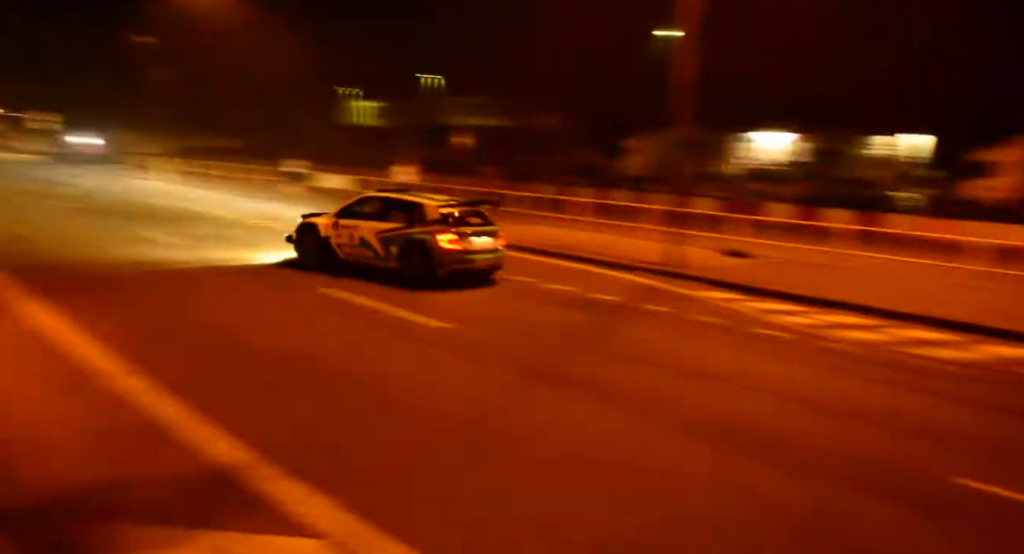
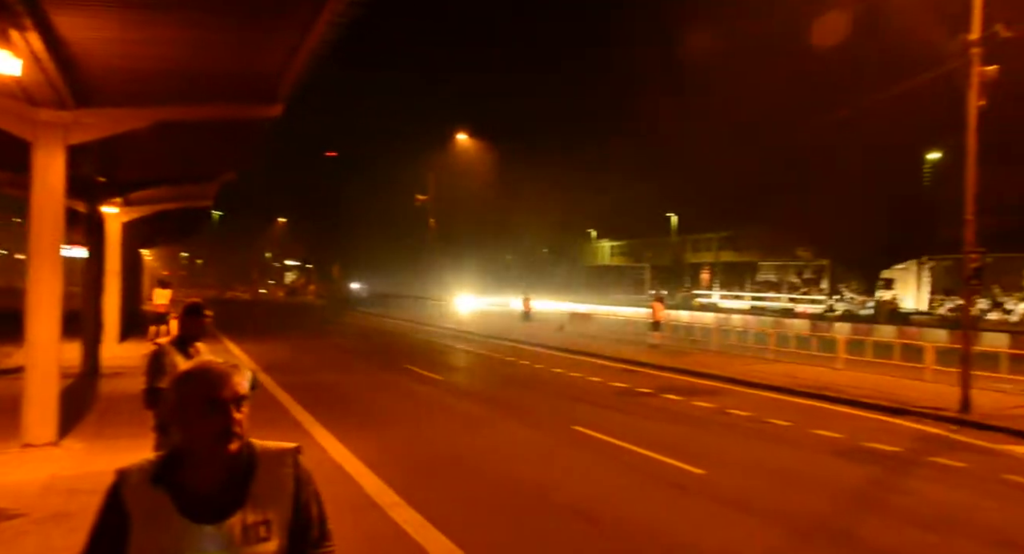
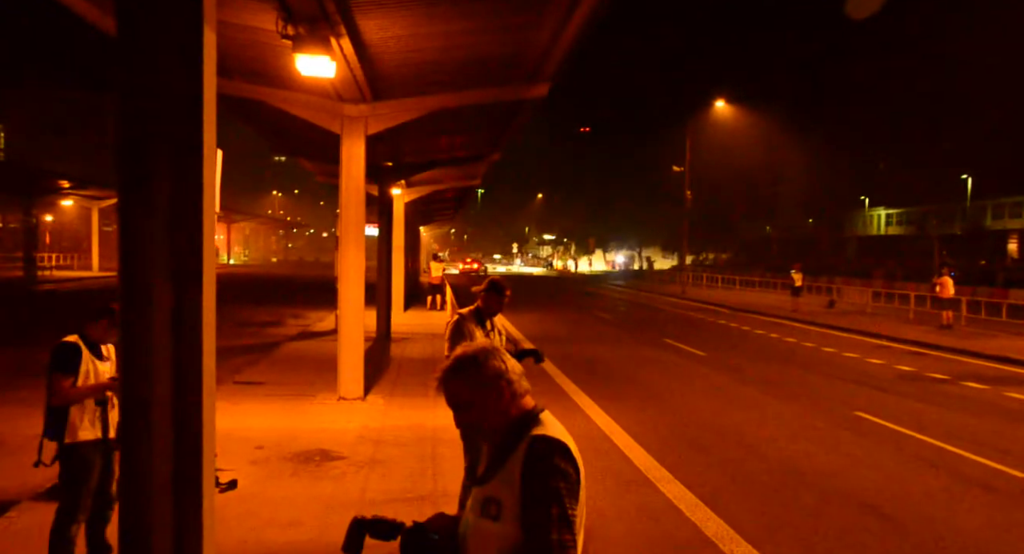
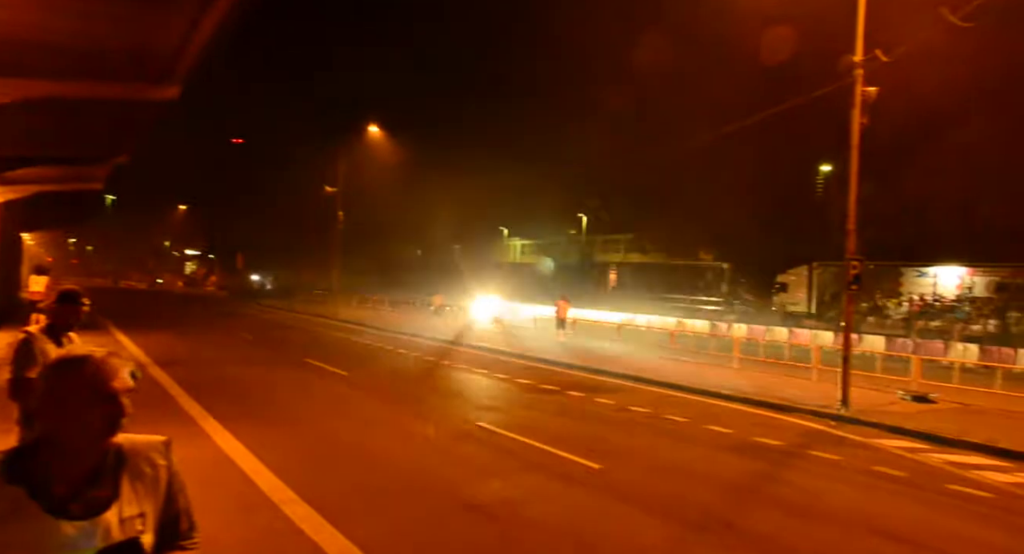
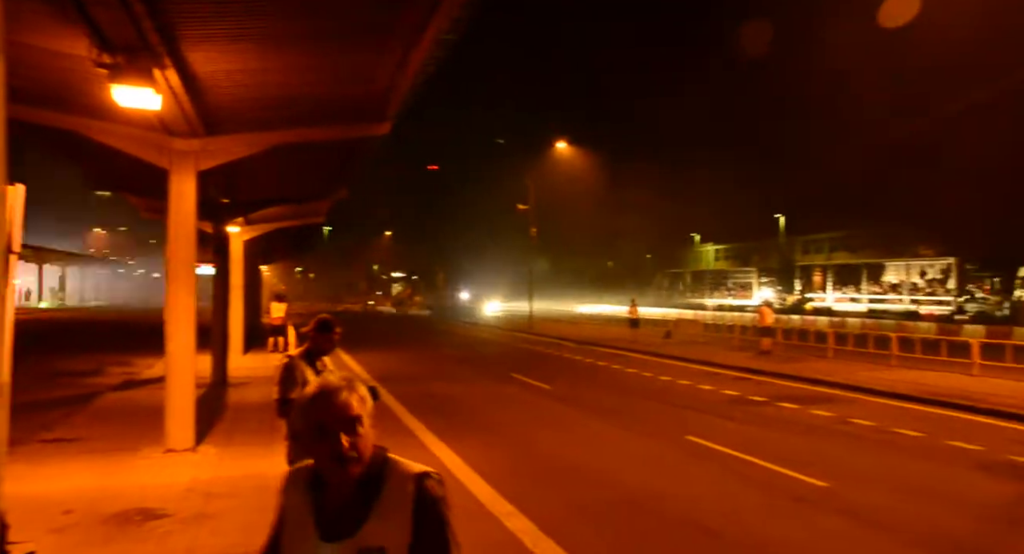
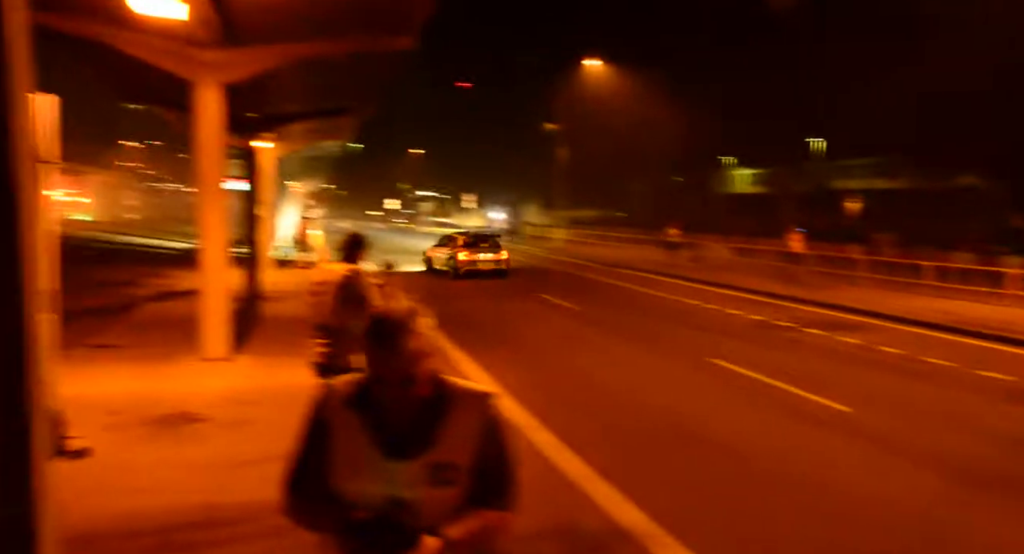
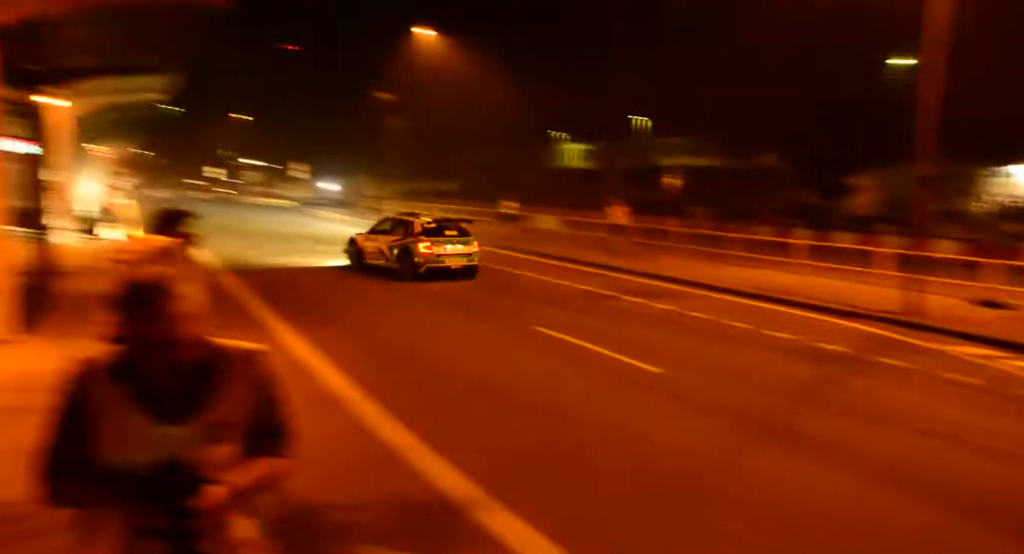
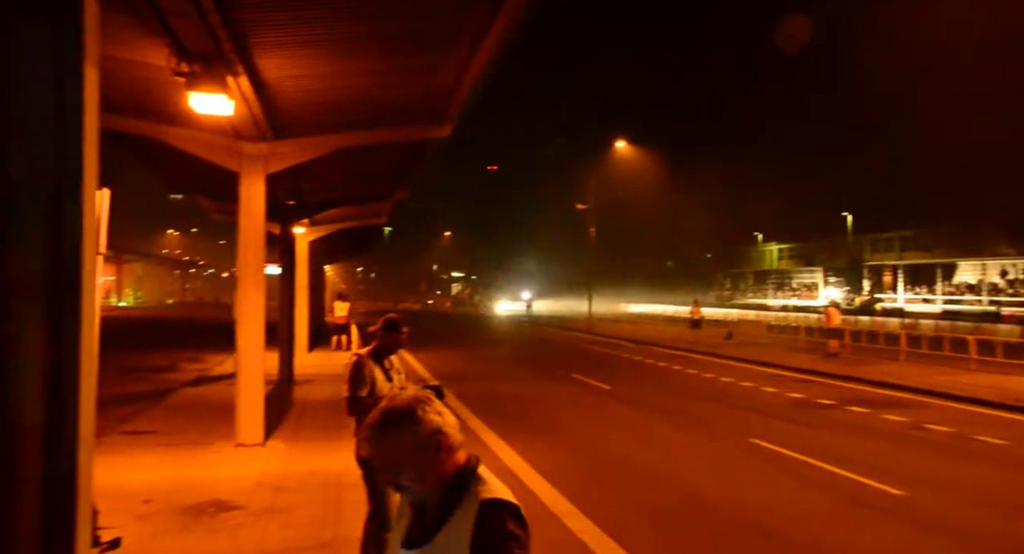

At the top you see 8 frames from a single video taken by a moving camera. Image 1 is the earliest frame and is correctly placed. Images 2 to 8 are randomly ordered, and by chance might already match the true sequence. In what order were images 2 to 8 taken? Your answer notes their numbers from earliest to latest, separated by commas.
7, 6, 3, 8, 5, 2, 4
